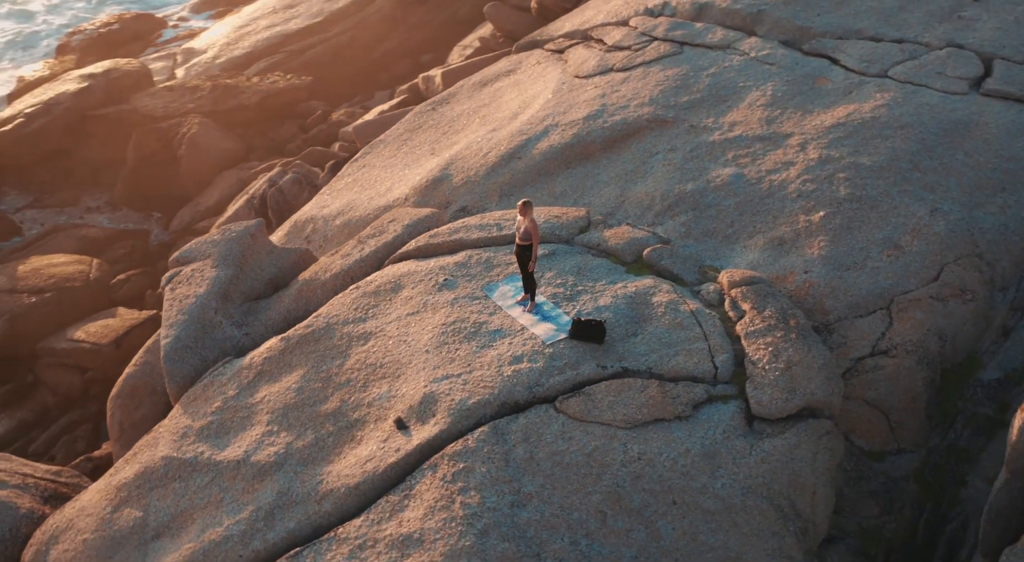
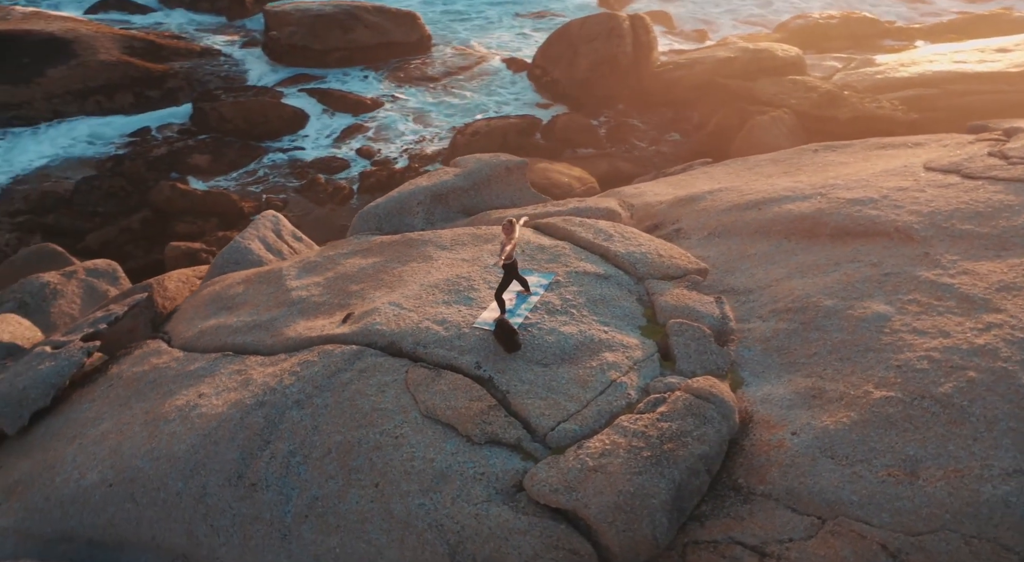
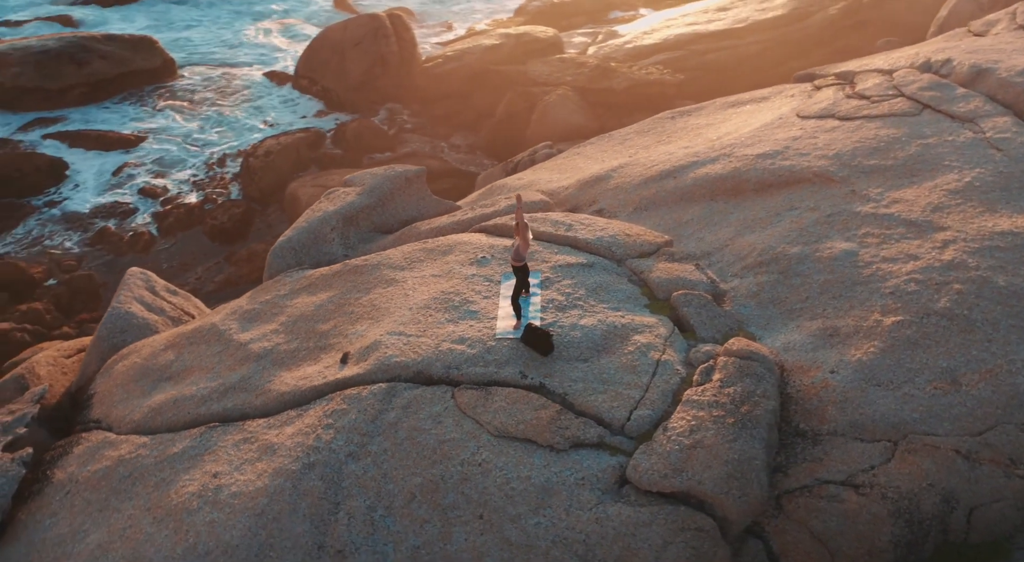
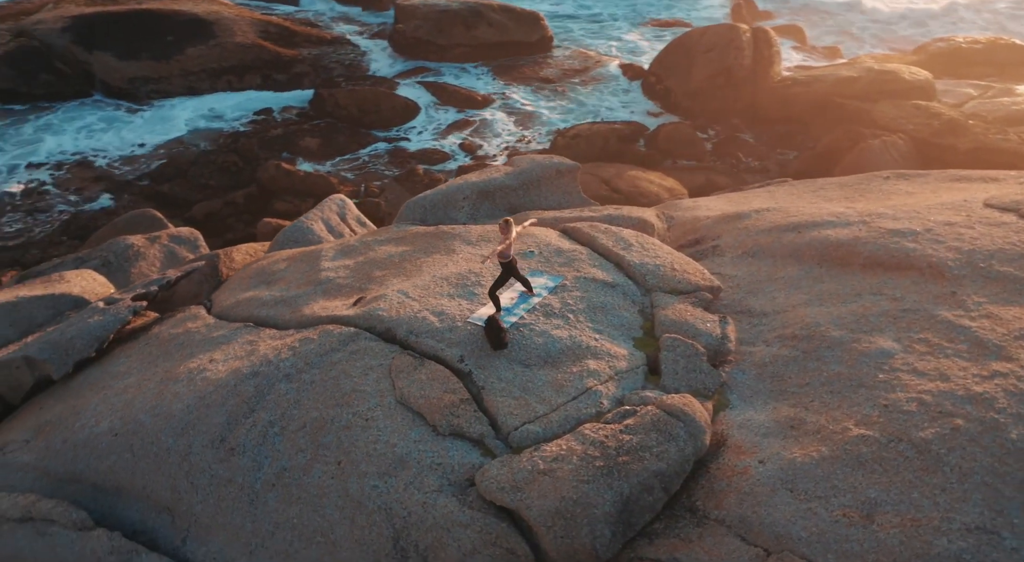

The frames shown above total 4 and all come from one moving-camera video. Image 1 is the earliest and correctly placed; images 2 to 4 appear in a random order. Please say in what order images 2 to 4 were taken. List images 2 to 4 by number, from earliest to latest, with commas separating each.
3, 2, 4
